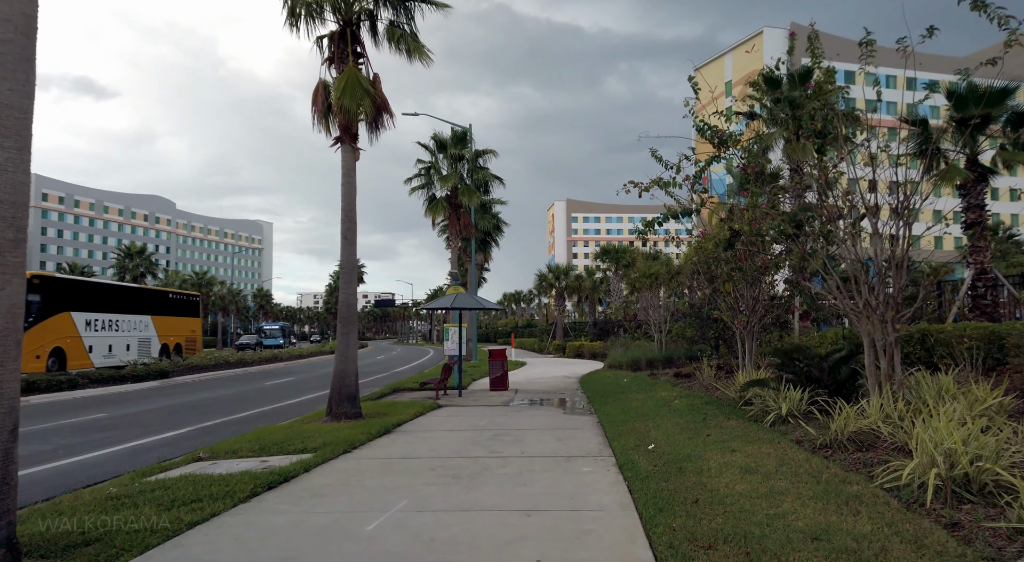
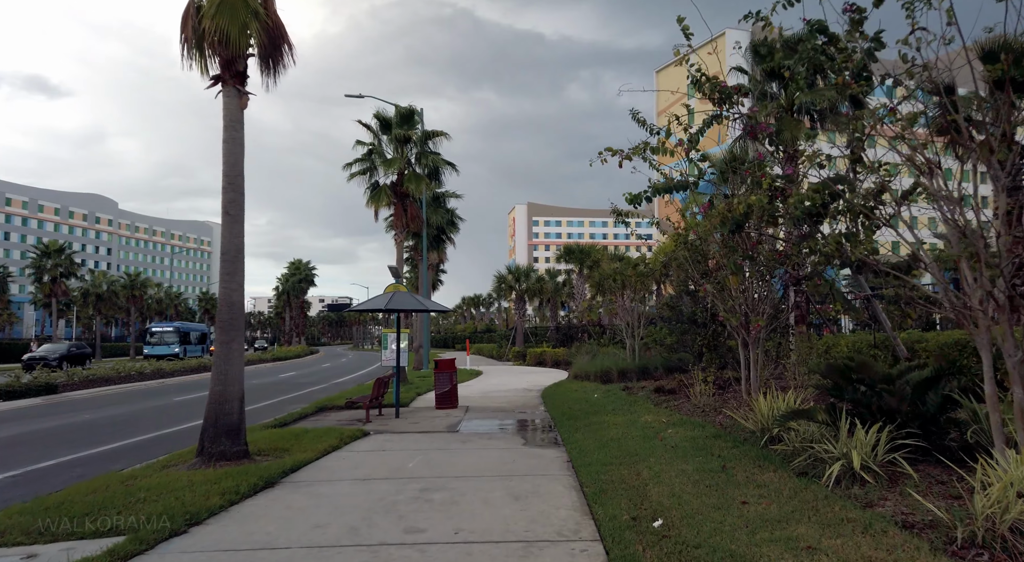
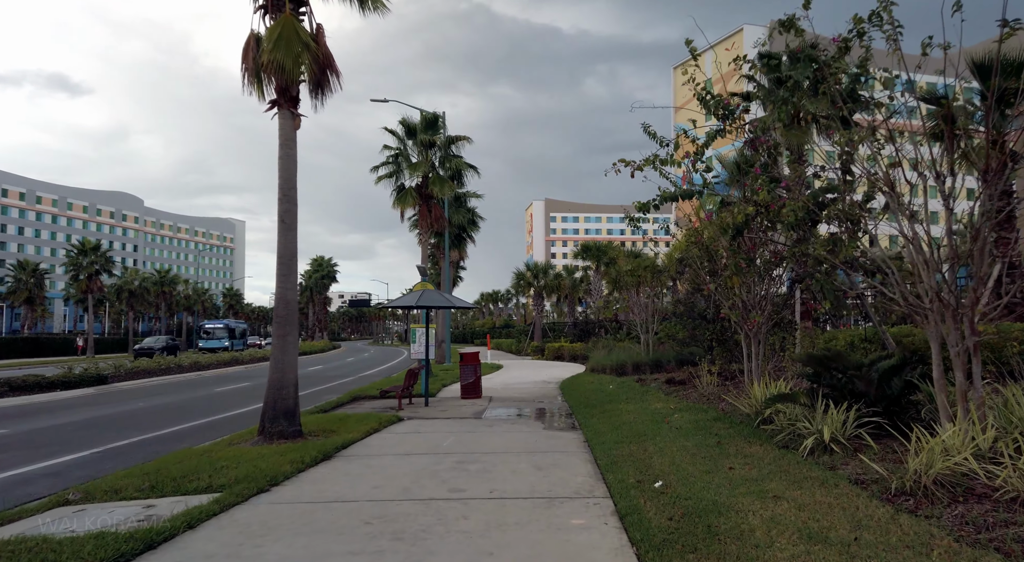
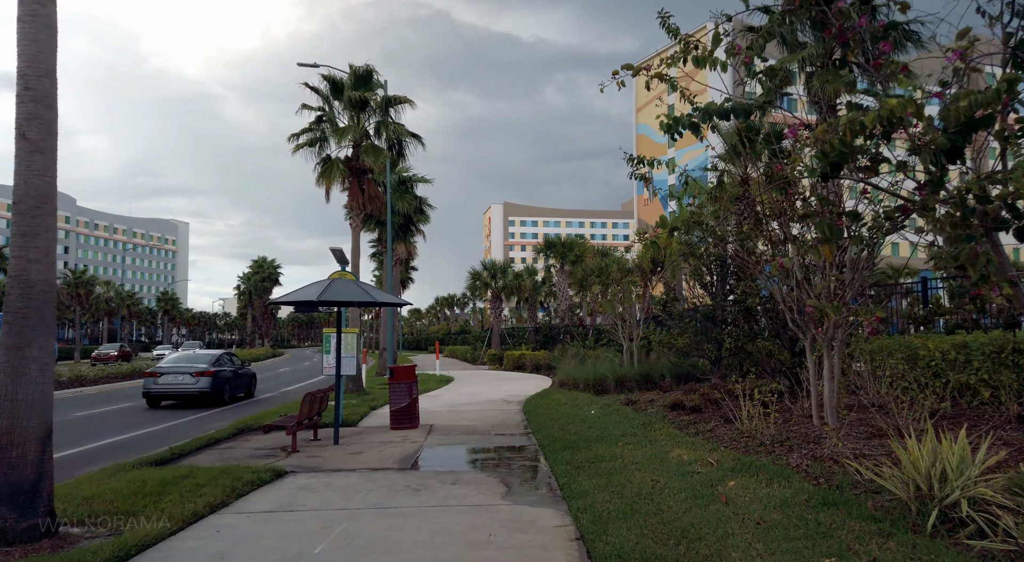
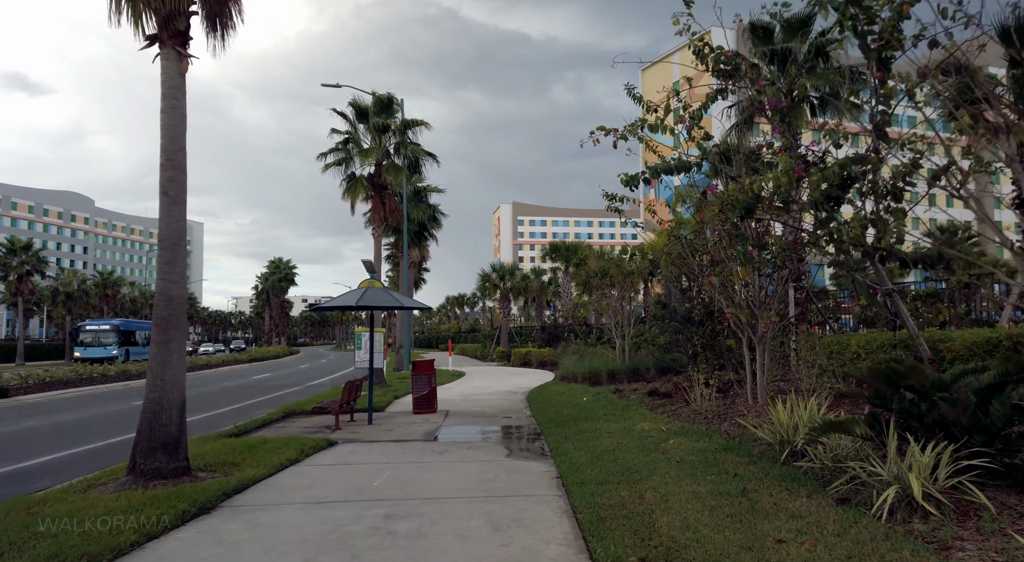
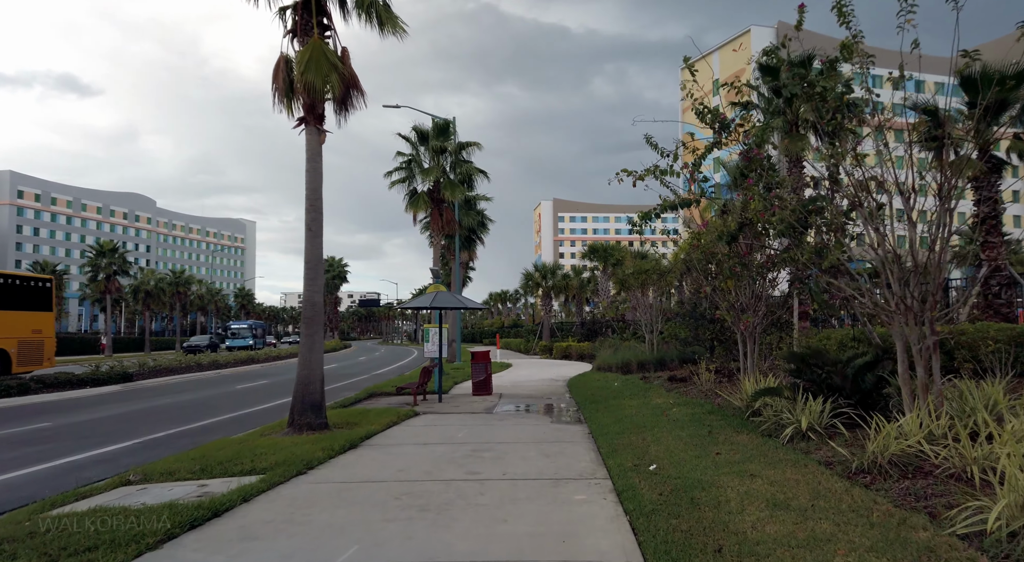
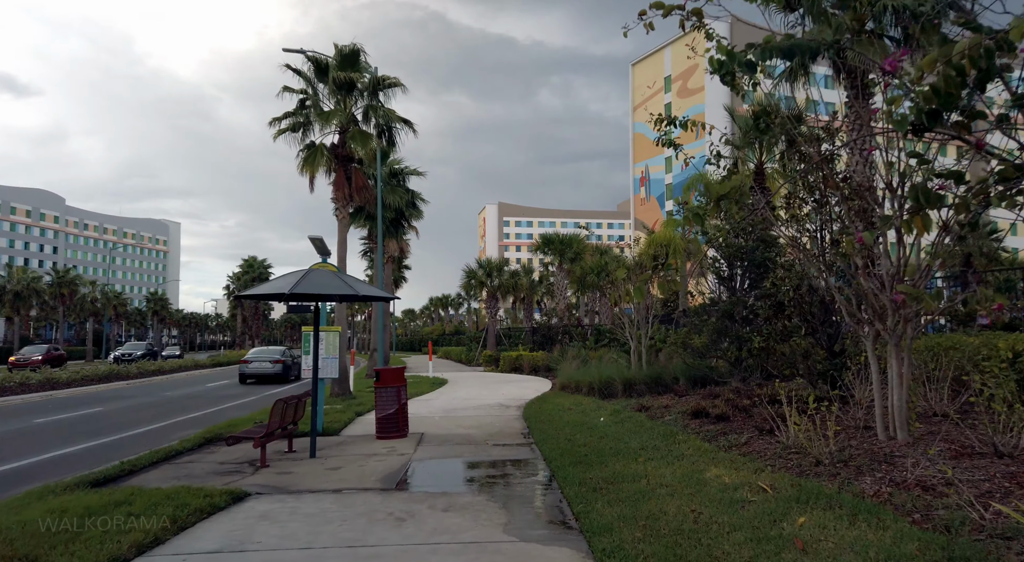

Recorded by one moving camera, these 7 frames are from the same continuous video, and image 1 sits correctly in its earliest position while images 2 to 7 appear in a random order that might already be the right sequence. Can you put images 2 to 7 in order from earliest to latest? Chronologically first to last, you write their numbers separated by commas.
6, 3, 2, 5, 4, 7
